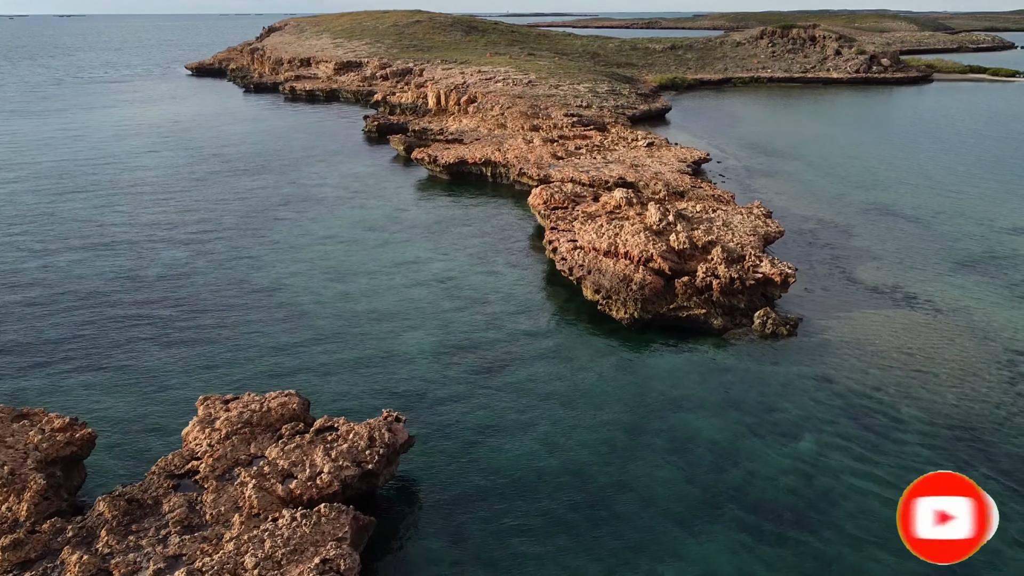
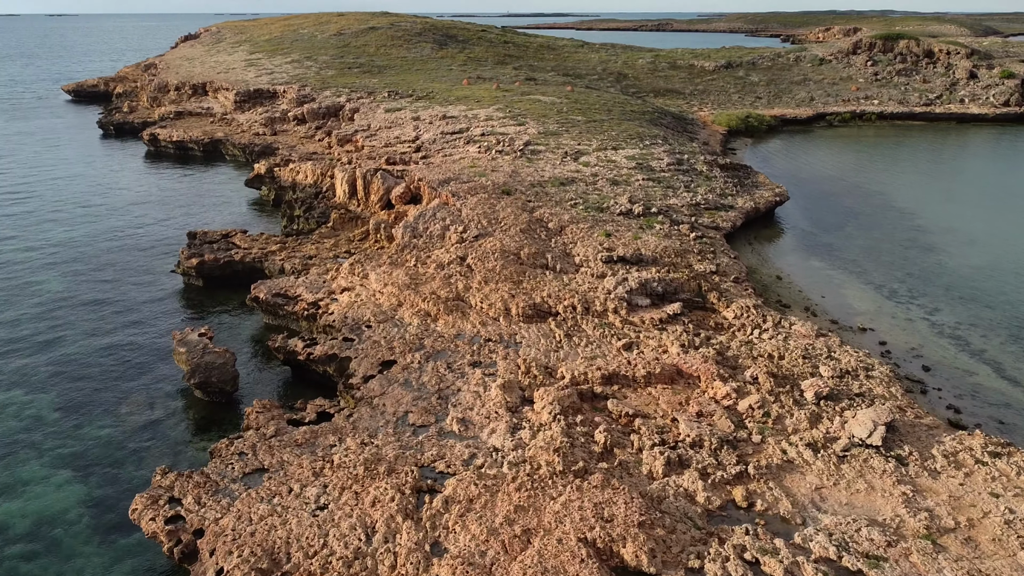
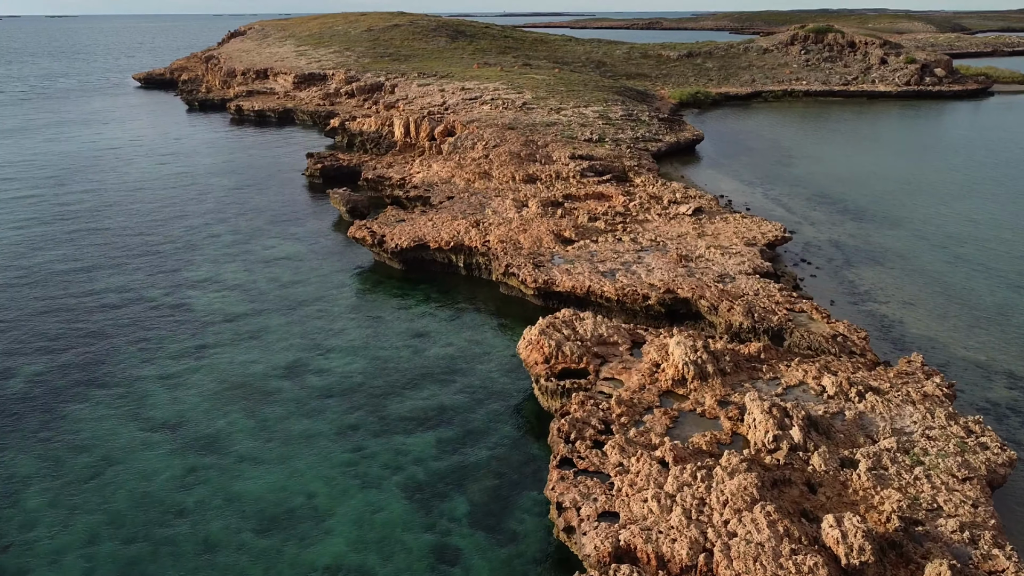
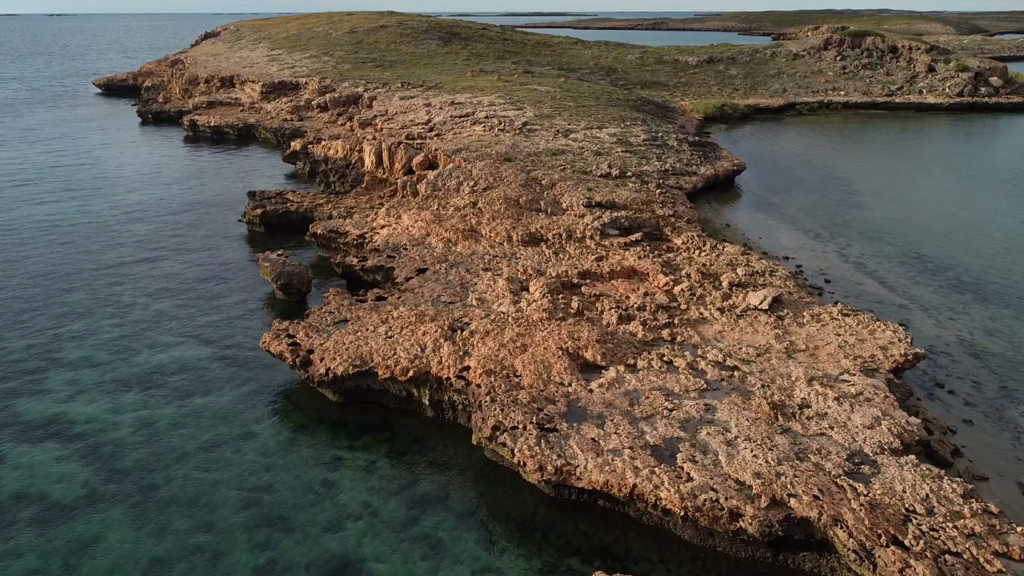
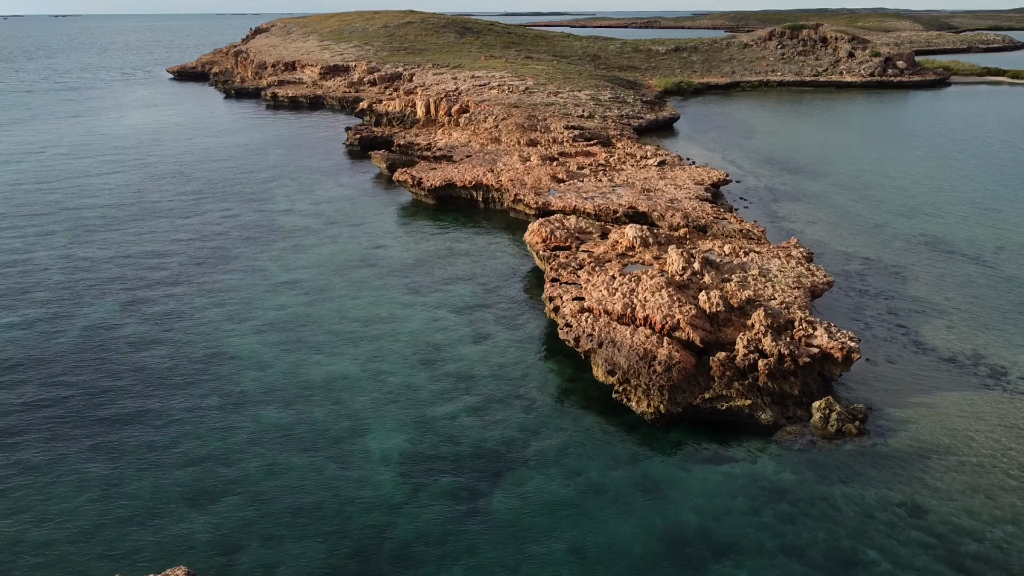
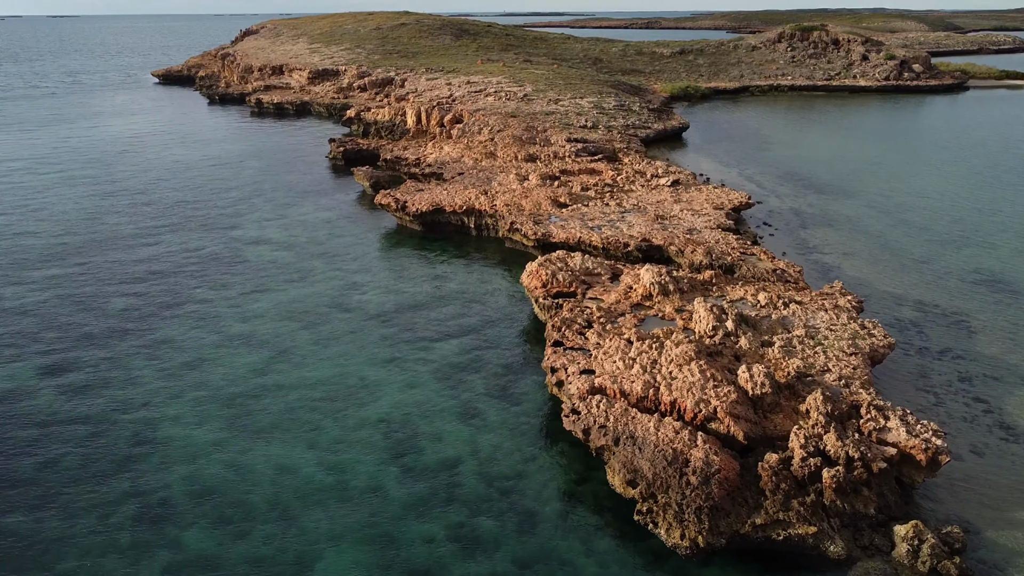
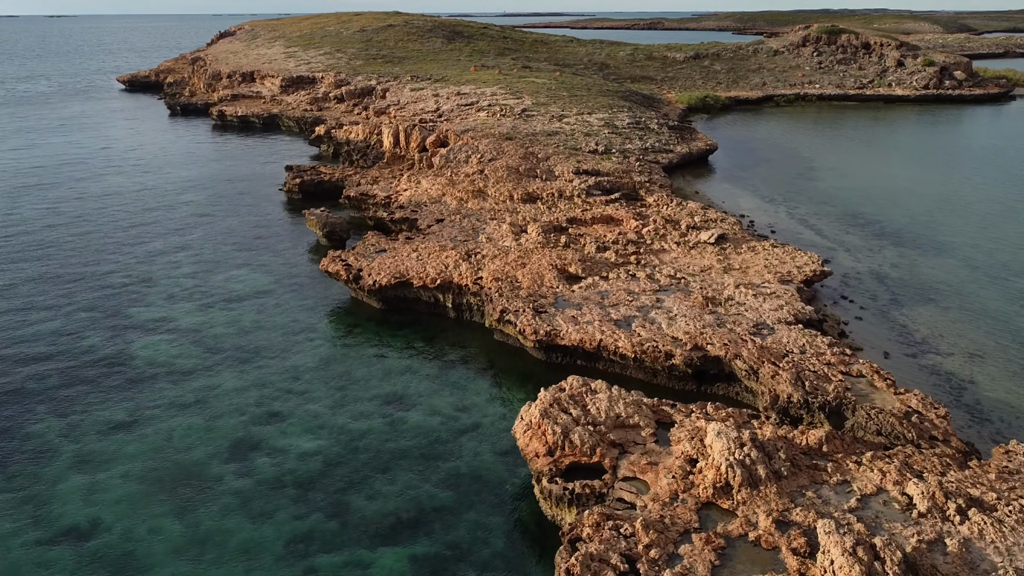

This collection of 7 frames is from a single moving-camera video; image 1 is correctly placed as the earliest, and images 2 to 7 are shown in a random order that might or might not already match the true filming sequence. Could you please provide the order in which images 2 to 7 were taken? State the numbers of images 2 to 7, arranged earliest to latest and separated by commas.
5, 6, 3, 7, 4, 2
